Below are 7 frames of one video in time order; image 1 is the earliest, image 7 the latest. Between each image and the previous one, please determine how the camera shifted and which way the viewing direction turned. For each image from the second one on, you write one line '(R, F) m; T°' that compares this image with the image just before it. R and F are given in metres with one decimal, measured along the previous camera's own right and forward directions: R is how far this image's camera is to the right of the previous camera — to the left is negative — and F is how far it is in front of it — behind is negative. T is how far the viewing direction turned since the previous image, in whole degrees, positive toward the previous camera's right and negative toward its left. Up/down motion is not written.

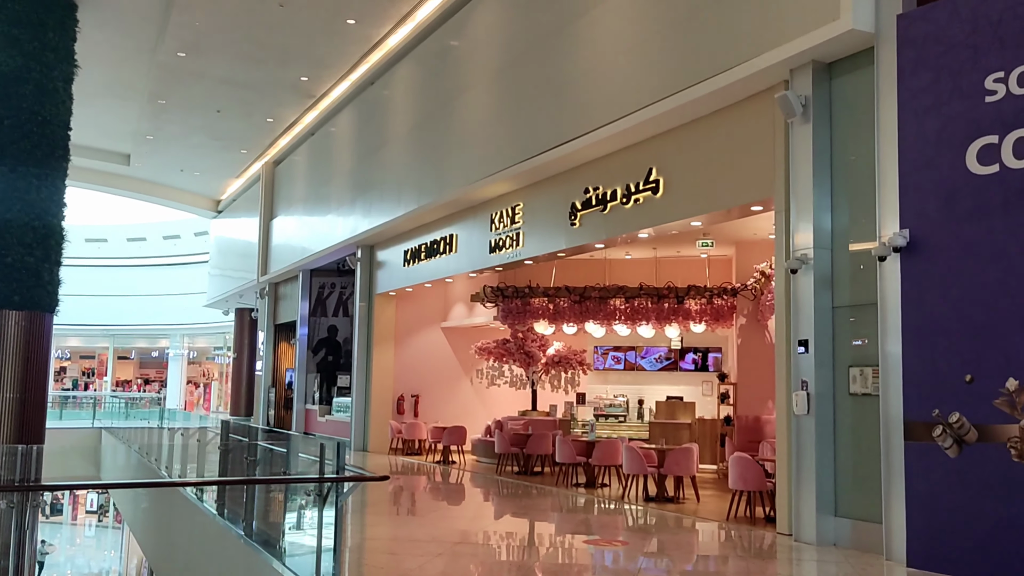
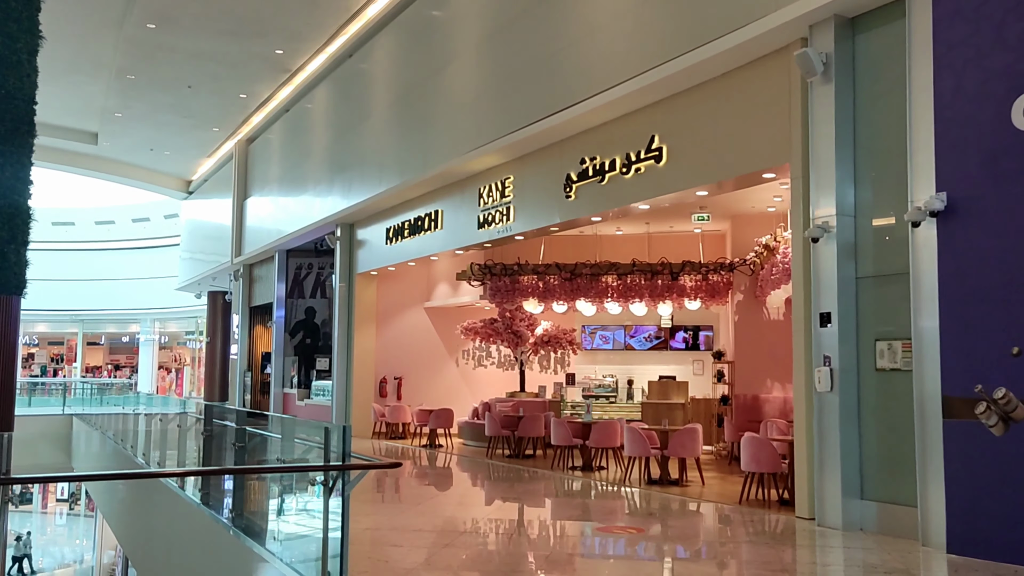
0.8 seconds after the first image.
(-0.2, +0.5) m; +2°
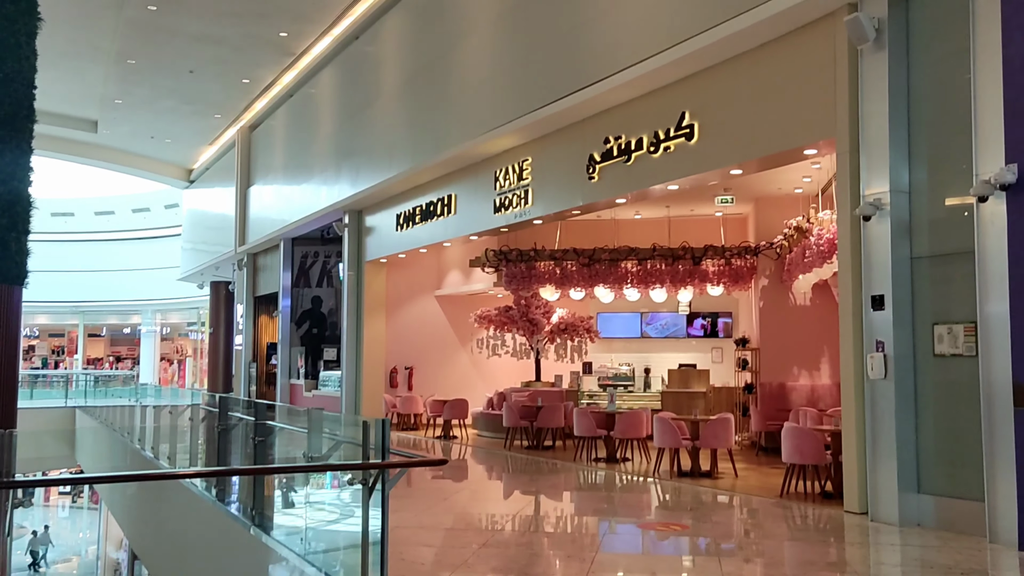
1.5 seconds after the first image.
(-0.2, +0.4) m; 0°
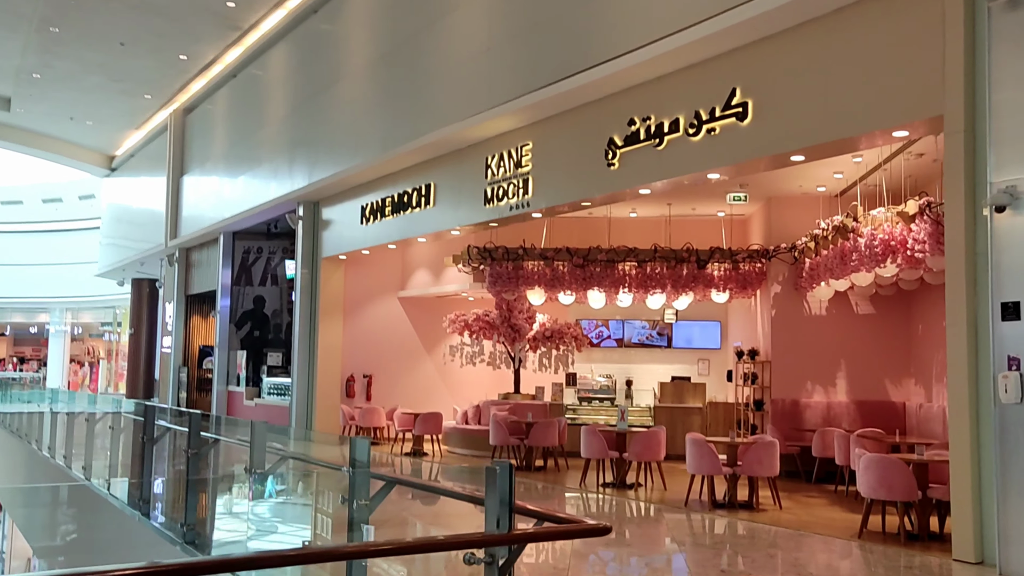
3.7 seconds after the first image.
(-0.7, +1.3) m; +5°
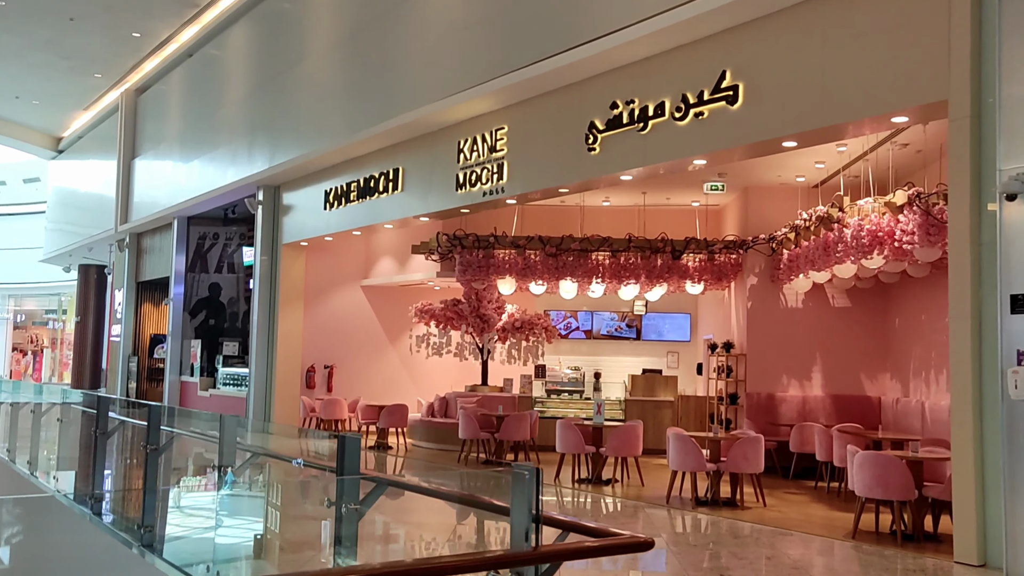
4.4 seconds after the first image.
(-0.2, +0.3) m; +3°
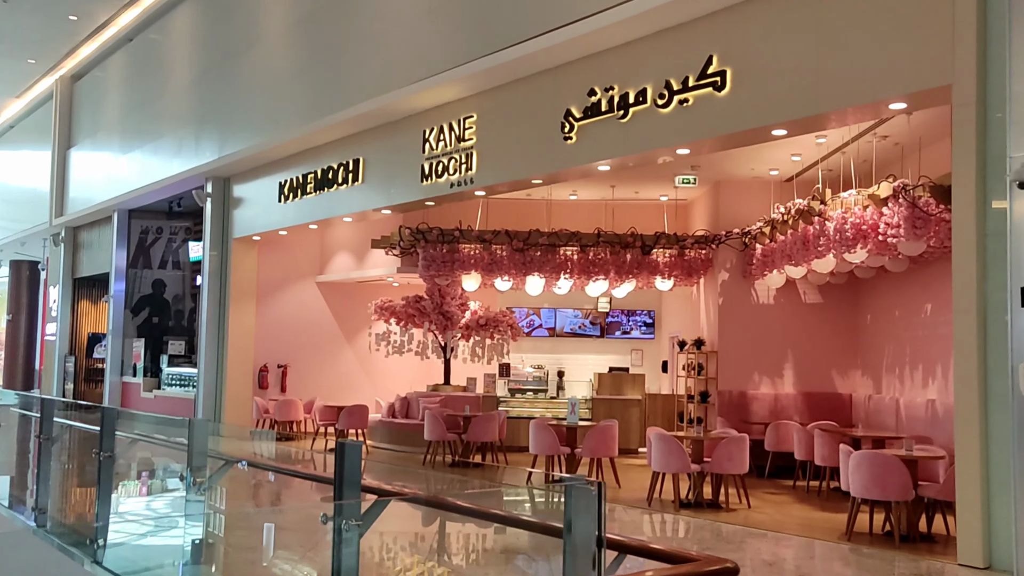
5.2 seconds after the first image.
(-0.2, +0.4) m; +3°
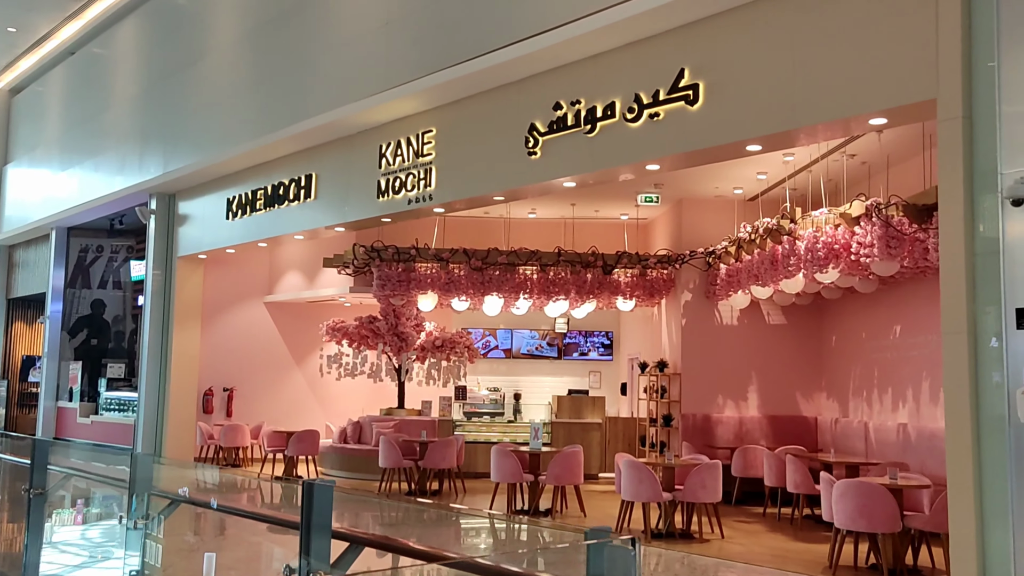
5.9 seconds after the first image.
(-0.1, +0.3) m; +3°
